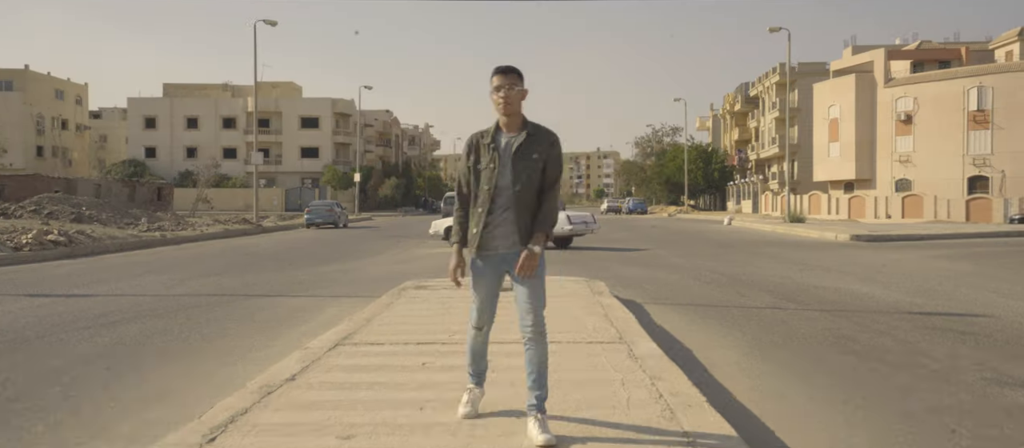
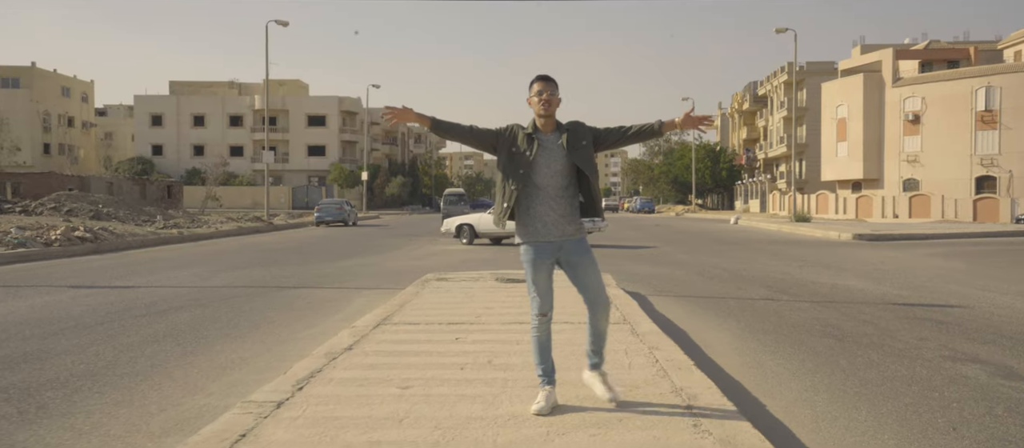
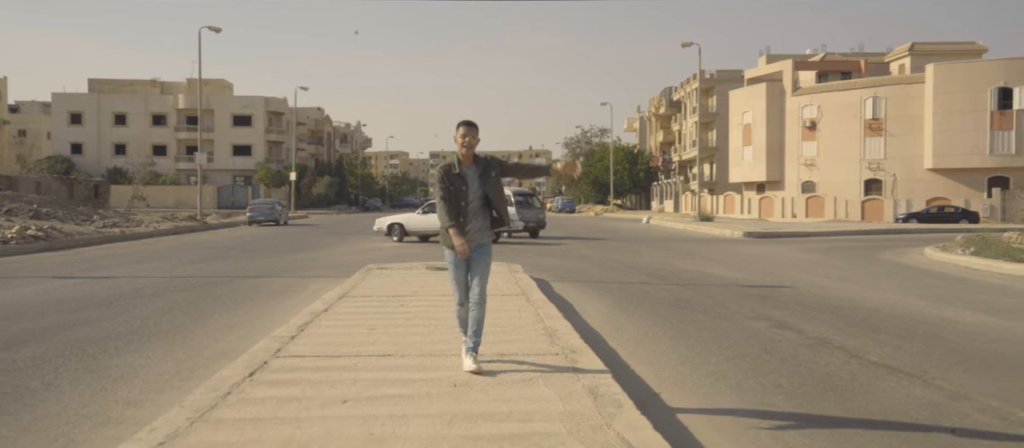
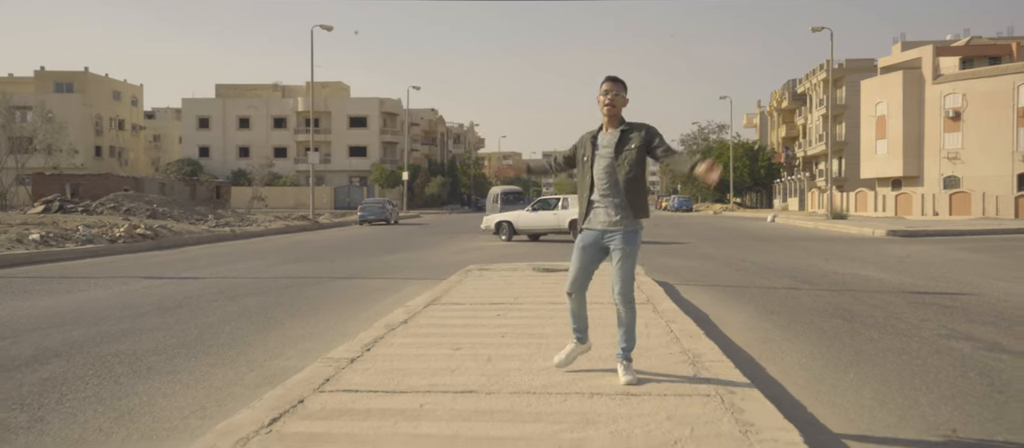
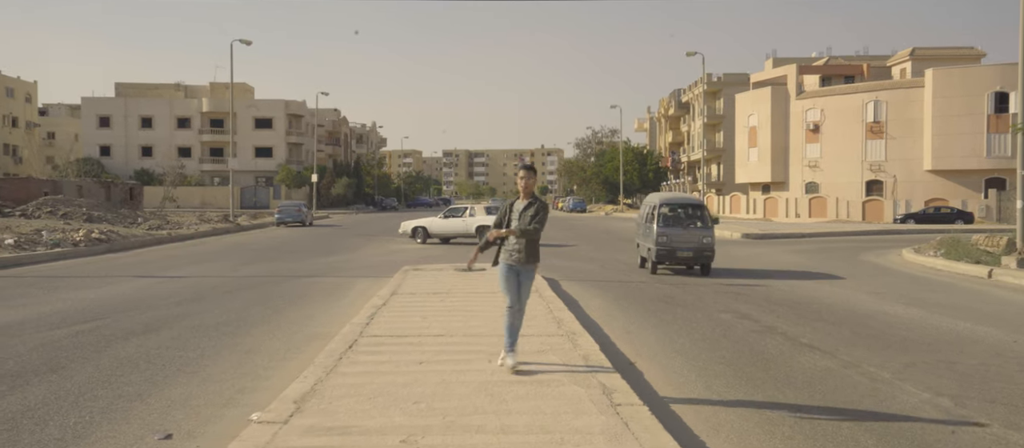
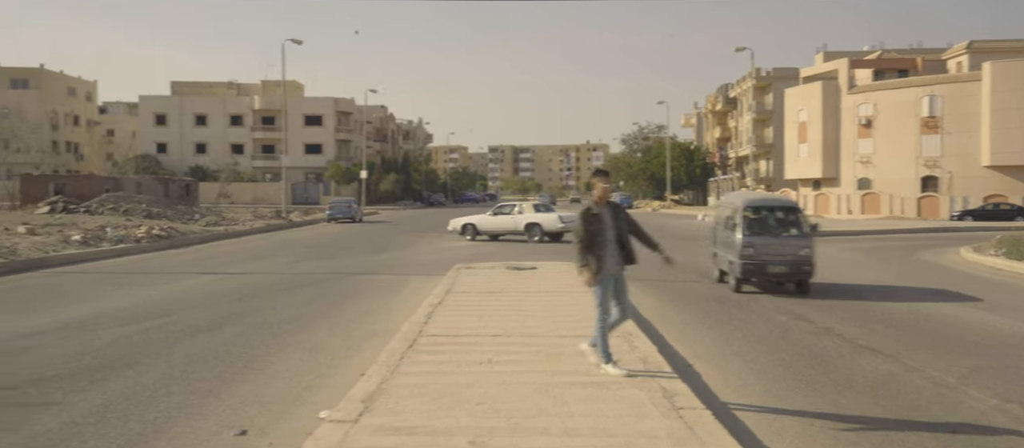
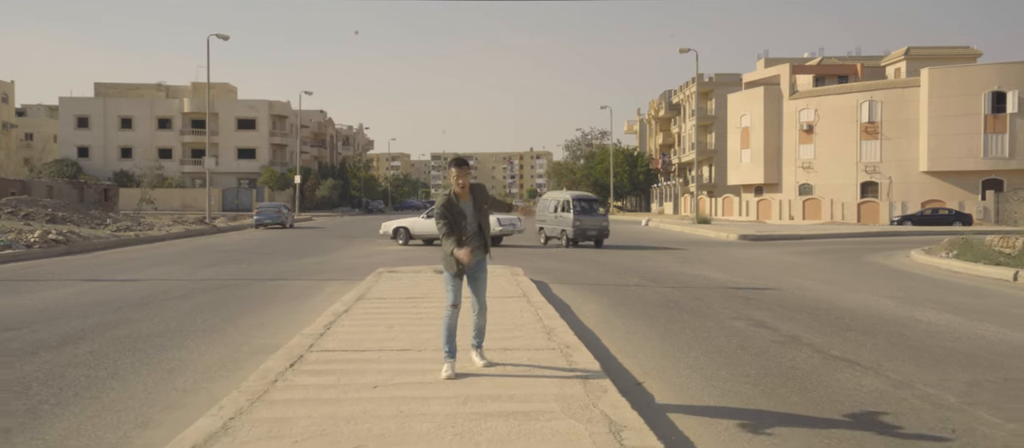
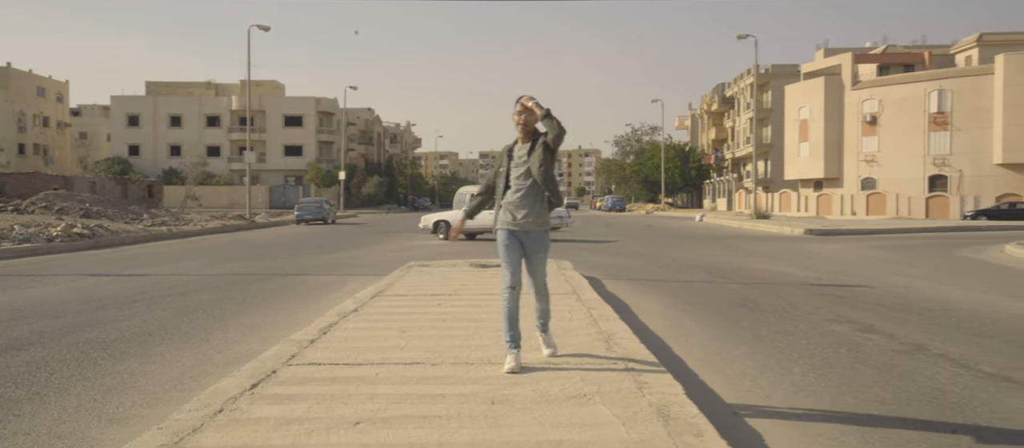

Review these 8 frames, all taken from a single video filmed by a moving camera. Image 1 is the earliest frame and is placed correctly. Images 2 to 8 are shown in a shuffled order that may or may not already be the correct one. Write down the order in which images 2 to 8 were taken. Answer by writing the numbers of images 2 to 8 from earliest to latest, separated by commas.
2, 4, 8, 3, 7, 5, 6
